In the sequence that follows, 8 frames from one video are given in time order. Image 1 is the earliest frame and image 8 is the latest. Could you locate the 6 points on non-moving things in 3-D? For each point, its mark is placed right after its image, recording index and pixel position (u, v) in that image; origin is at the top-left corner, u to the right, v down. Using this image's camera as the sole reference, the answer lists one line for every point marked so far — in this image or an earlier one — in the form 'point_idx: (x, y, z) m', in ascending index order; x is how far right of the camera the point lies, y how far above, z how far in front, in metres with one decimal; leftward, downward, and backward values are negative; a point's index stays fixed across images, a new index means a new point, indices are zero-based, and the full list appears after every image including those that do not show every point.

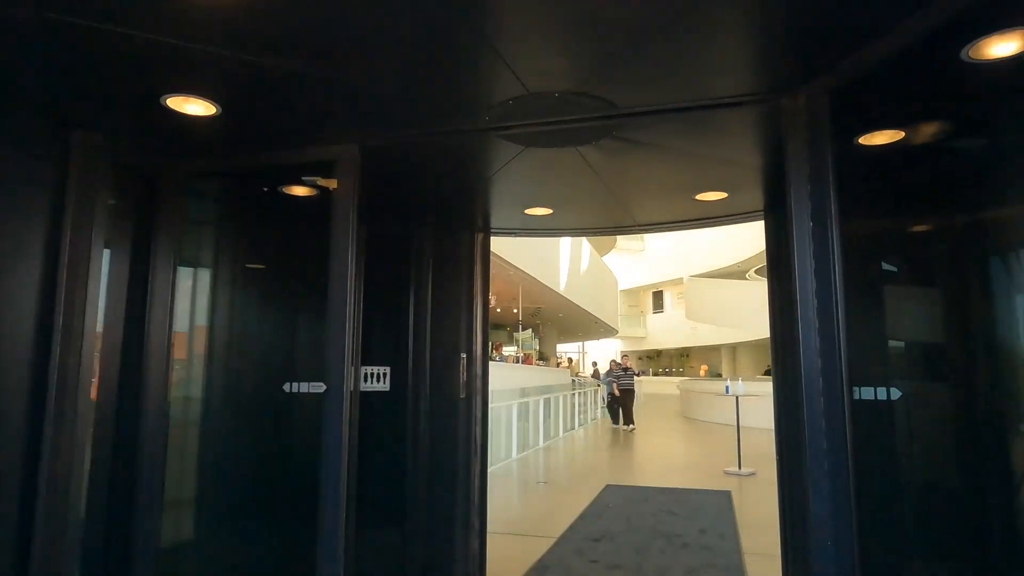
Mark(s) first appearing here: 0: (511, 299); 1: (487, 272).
0: (0.0, -0.2, +12.2) m
1: (-0.1, +0.1, +2.7) m
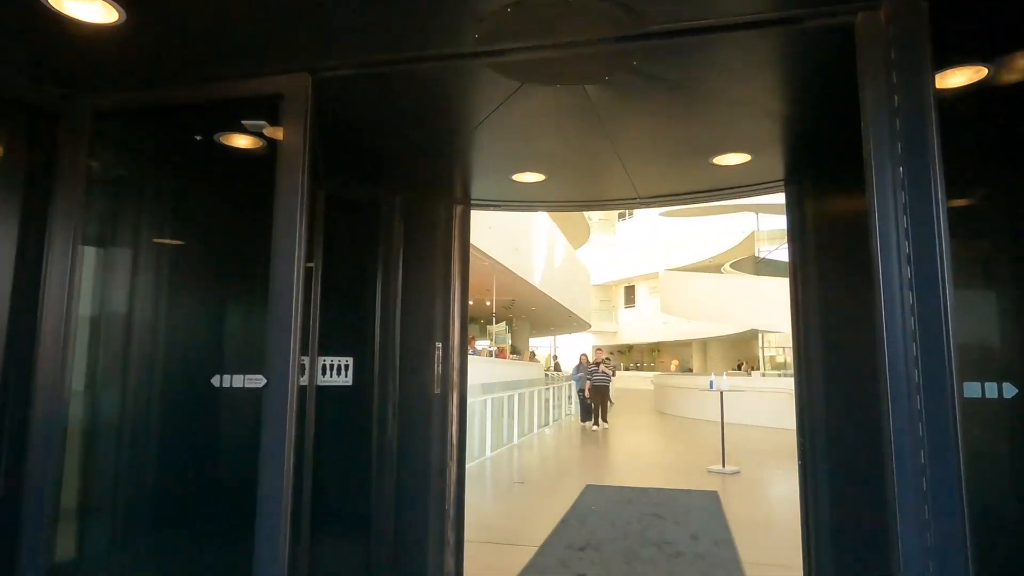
0: (-0.5, -0.1, +11.8) m
1: (-0.2, +0.1, +2.4) m
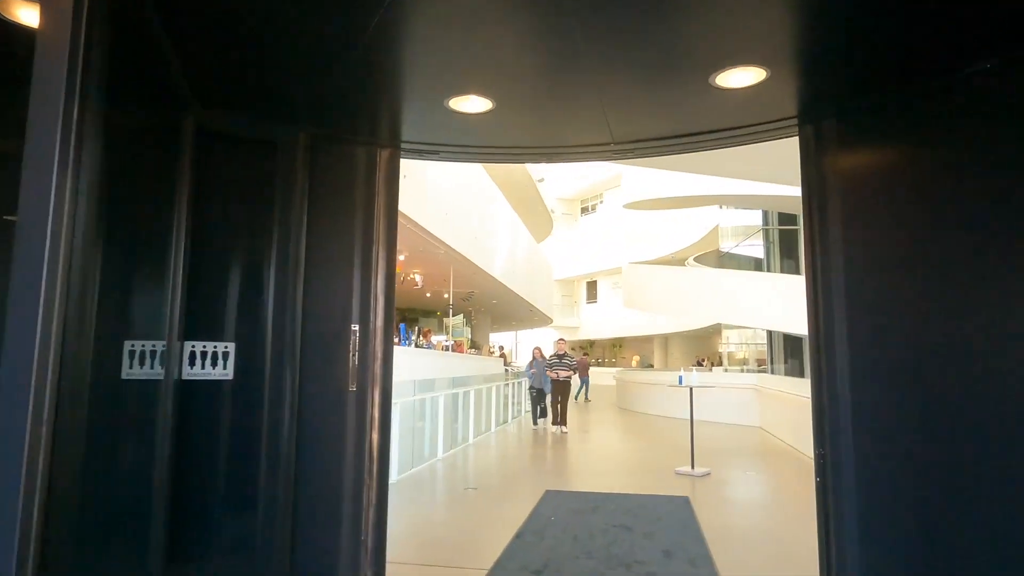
0: (-1.2, +0.1, +11.3) m
1: (-0.3, +0.2, +1.9) m
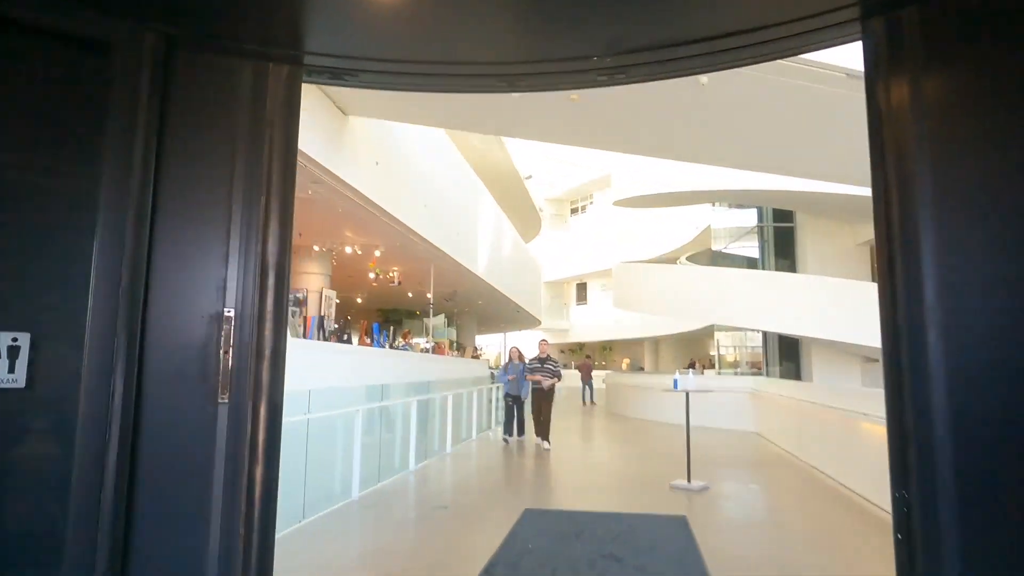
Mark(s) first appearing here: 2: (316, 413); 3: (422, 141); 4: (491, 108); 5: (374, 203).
0: (-1.5, +0.1, +10.8) m
1: (-0.4, +0.3, +1.4) m
2: (-1.2, -0.8, +4.0) m
3: (-1.0, +1.6, +7.3) m
4: (-0.2, +1.5, +5.3) m
5: (-1.3, +0.8, +6.3) m
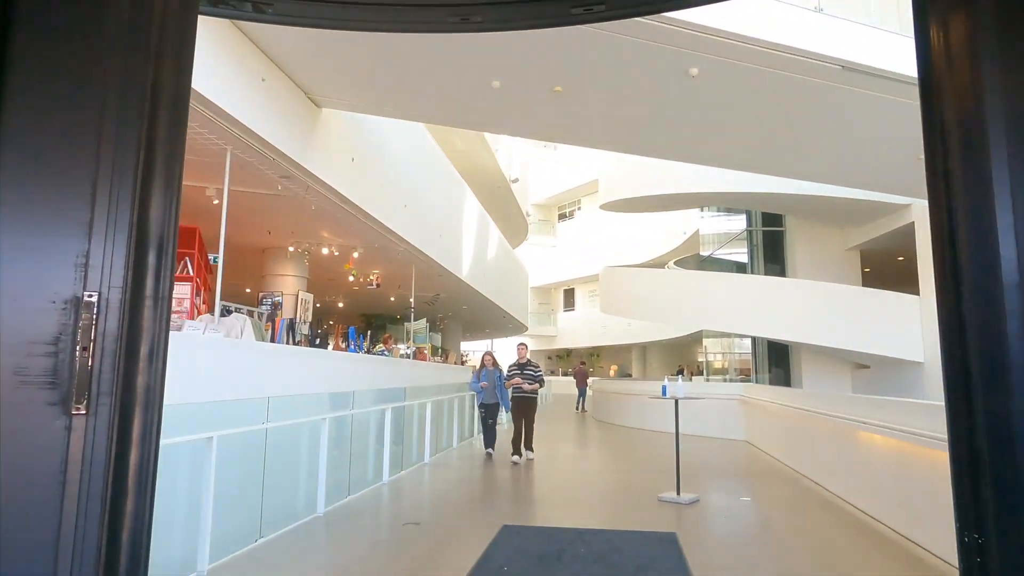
0: (-1.7, 0.0, +10.5) m
1: (-0.5, +0.3, +1.1) m
2: (-1.3, -0.7, +3.7) m
3: (-1.2, +1.6, +7.0) m
4: (-0.3, +1.5, +5.1) m
5: (-1.5, +0.8, +6.1) m
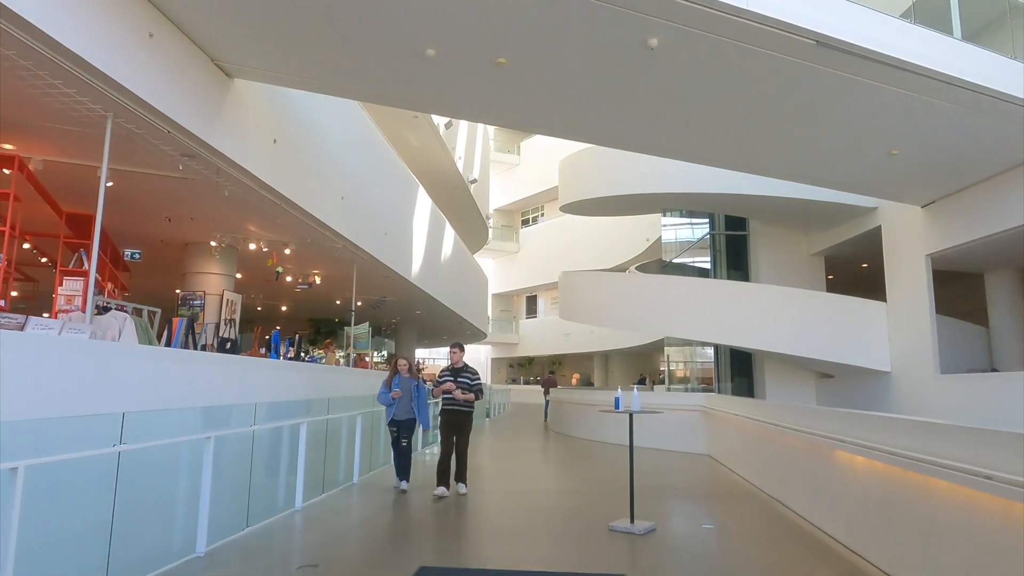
0: (-2.4, 0.0, +9.8) m
1: (-0.7, +0.4, +0.4) m
2: (-1.7, -0.7, +3.0) m
3: (-1.7, +1.6, +6.4) m
4: (-0.7, +1.5, +4.5) m
5: (-2.0, +0.8, +5.4) m
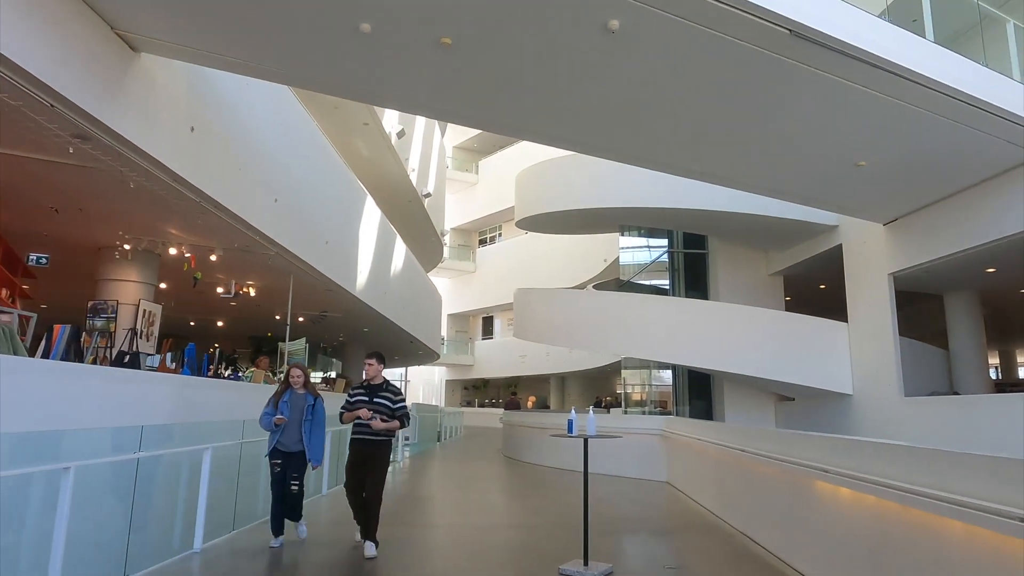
0: (-3.1, -0.2, +9.1) m
1: (-0.8, +0.5, -0.1) m
2: (-1.9, -0.7, +2.4) m
3: (-2.1, +1.5, +5.8) m
4: (-1.1, +1.4, +4.0) m
5: (-2.3, +0.8, +4.8) m
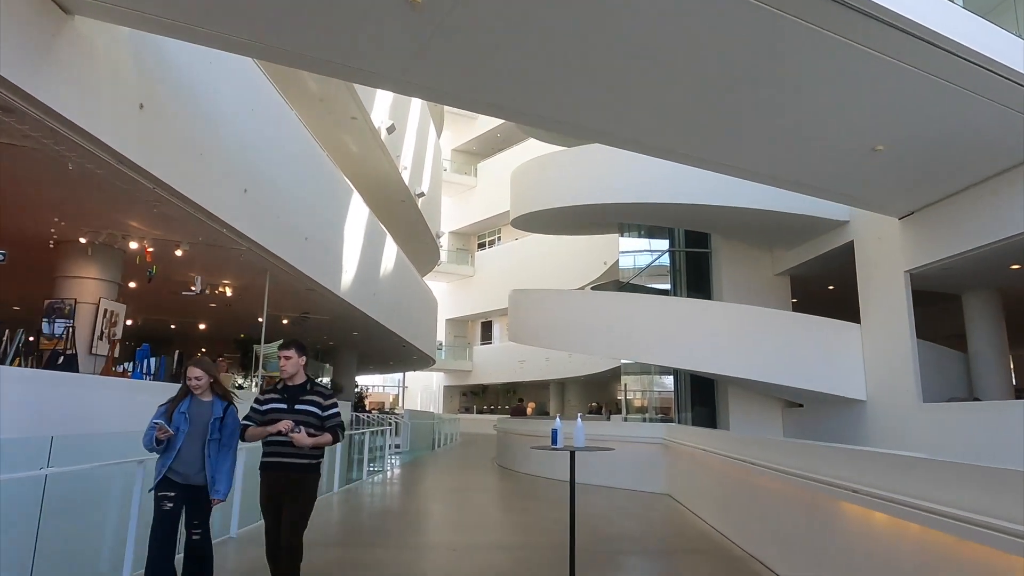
0: (-3.2, -0.2, +8.6) m
1: (-1.0, +0.6, -0.5) m
2: (-2.1, -0.6, +1.9) m
3: (-2.2, +1.6, +5.4) m
4: (-1.2, +1.5, +3.5) m
5: (-2.5, +0.8, +4.3) m
